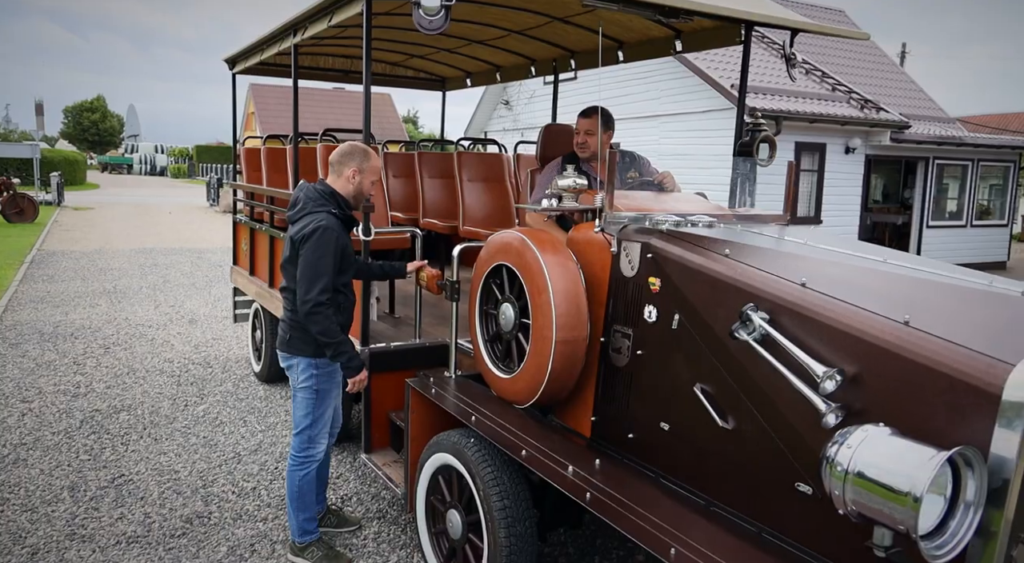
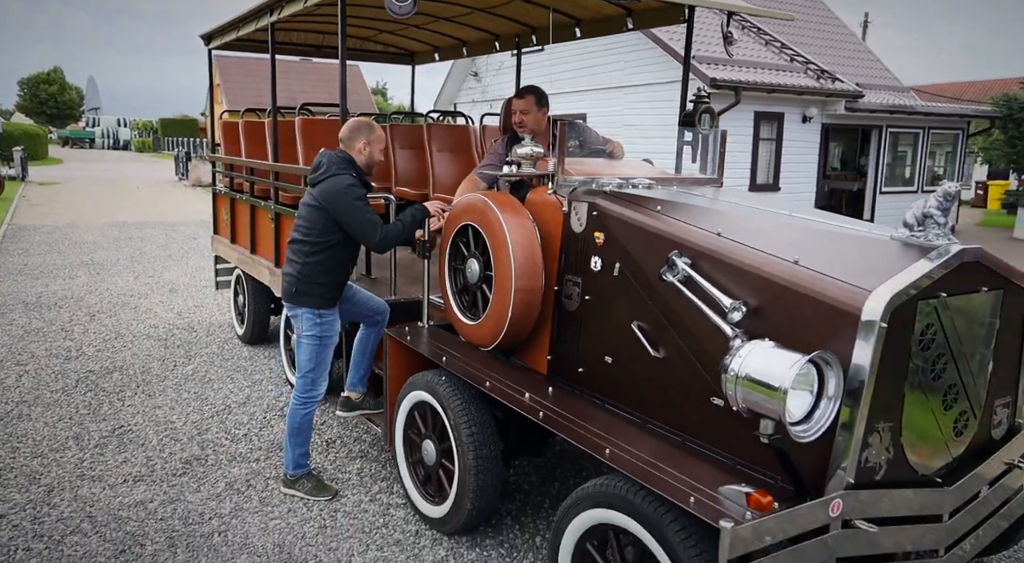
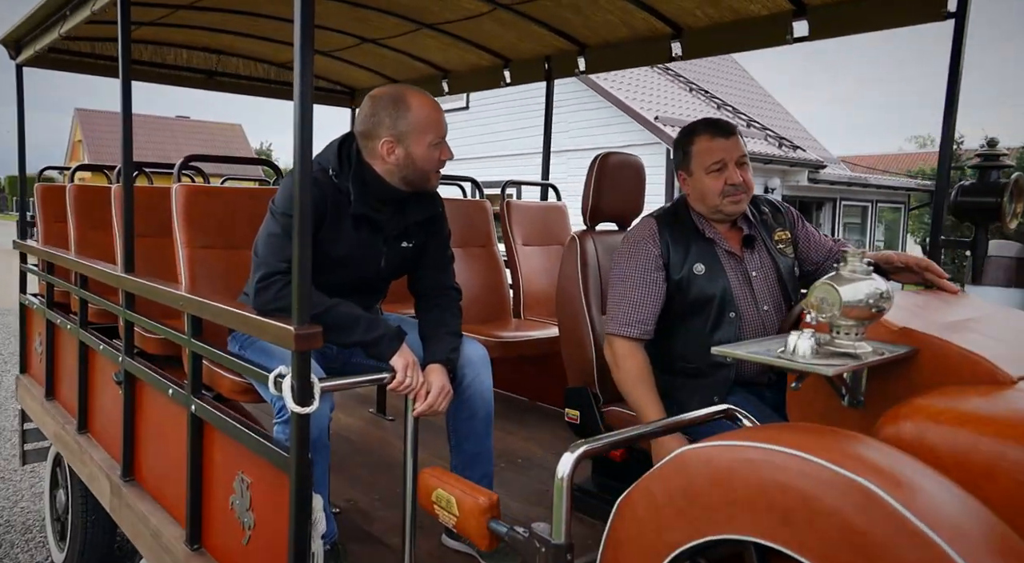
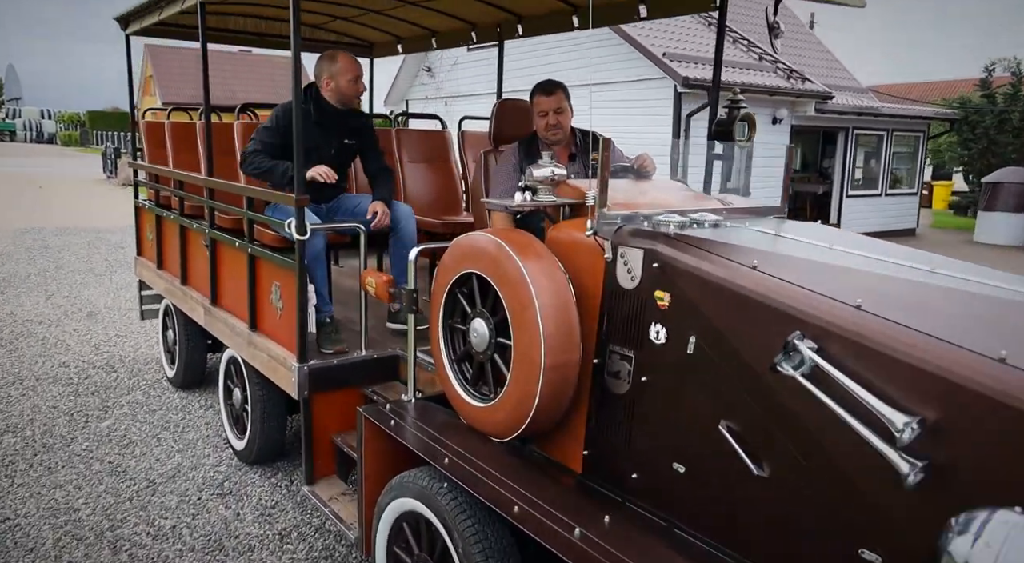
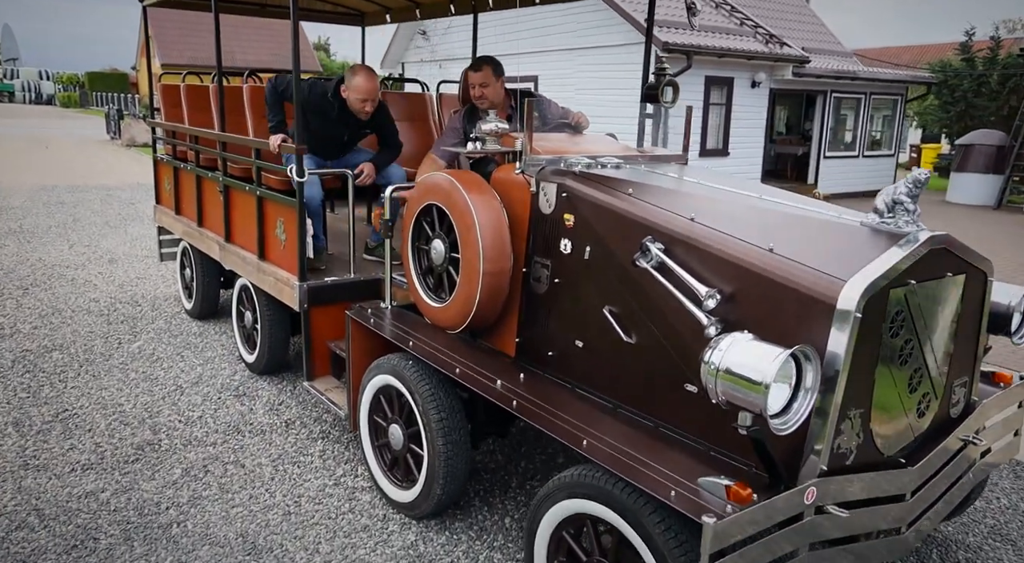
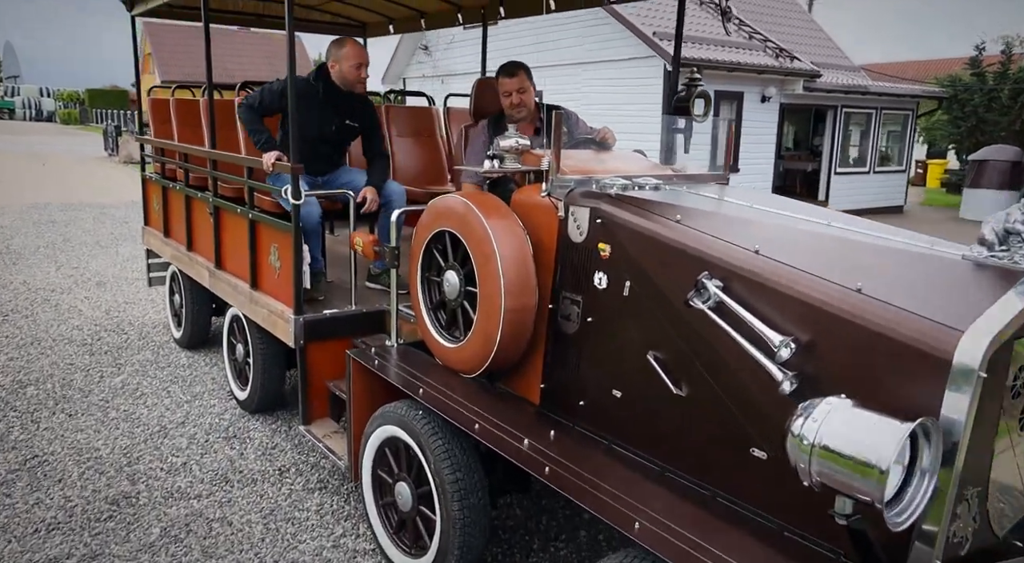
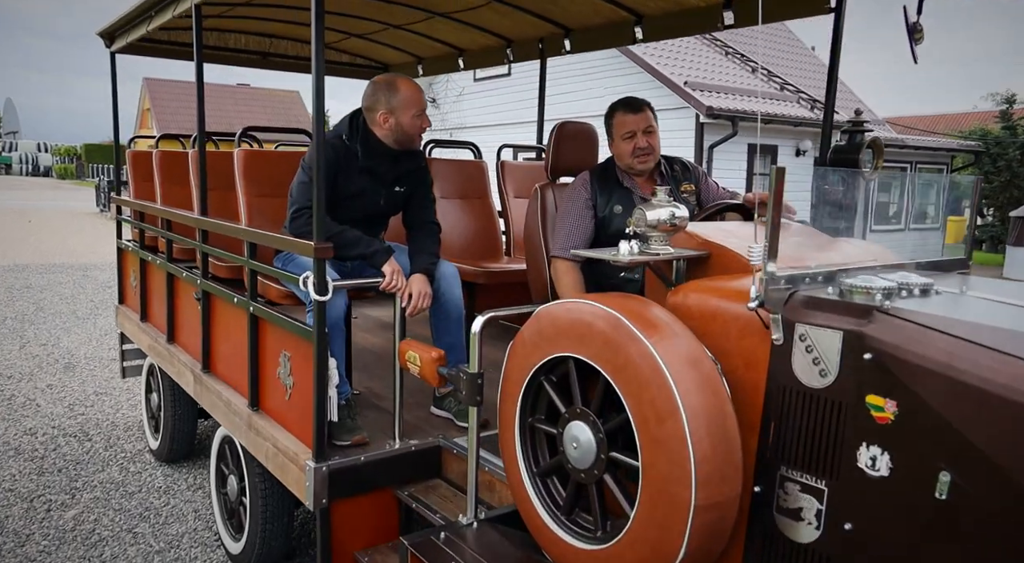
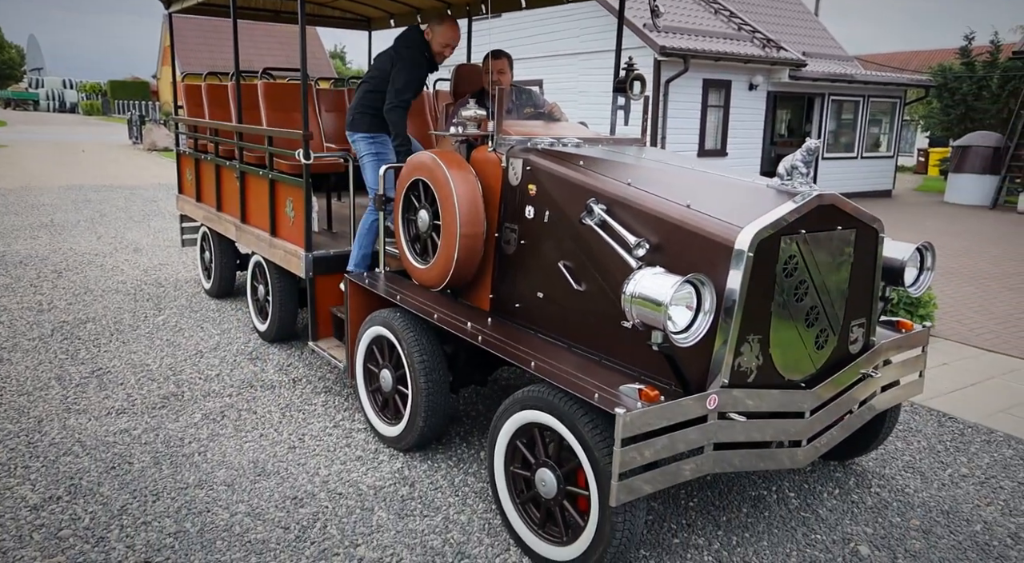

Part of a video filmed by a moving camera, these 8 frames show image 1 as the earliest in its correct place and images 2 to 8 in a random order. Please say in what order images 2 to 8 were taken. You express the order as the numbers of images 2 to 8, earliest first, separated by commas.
2, 8, 5, 6, 4, 7, 3
